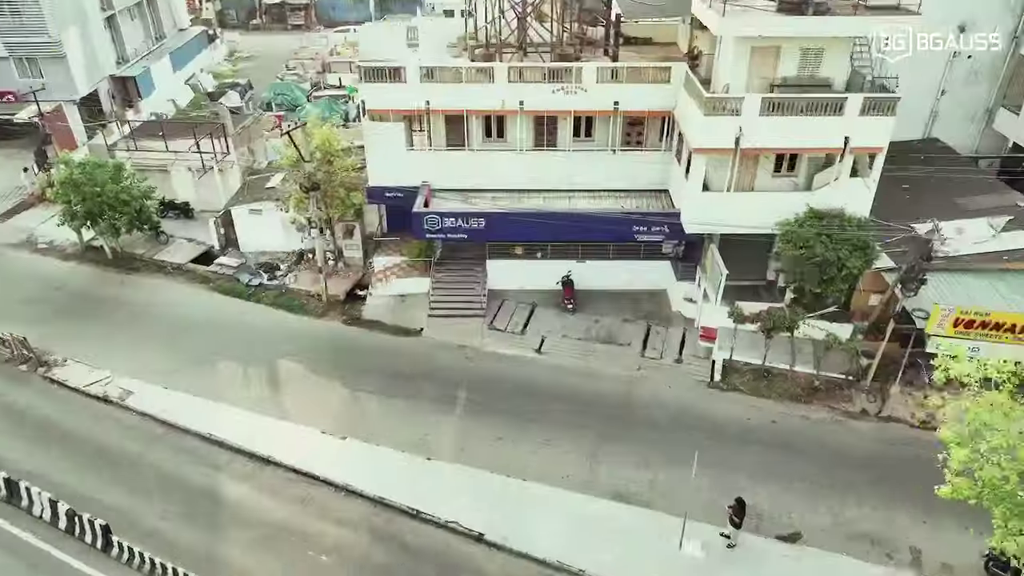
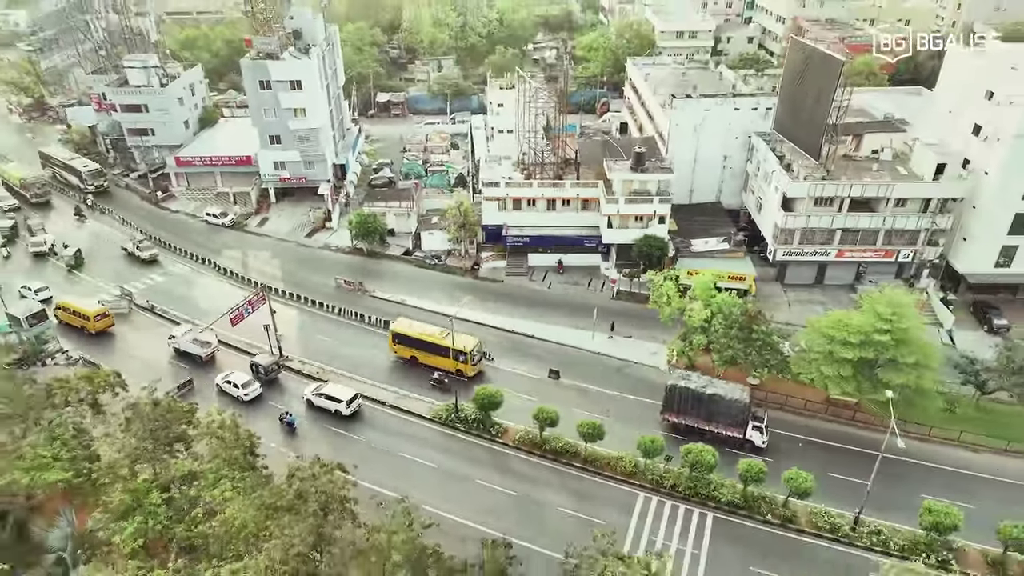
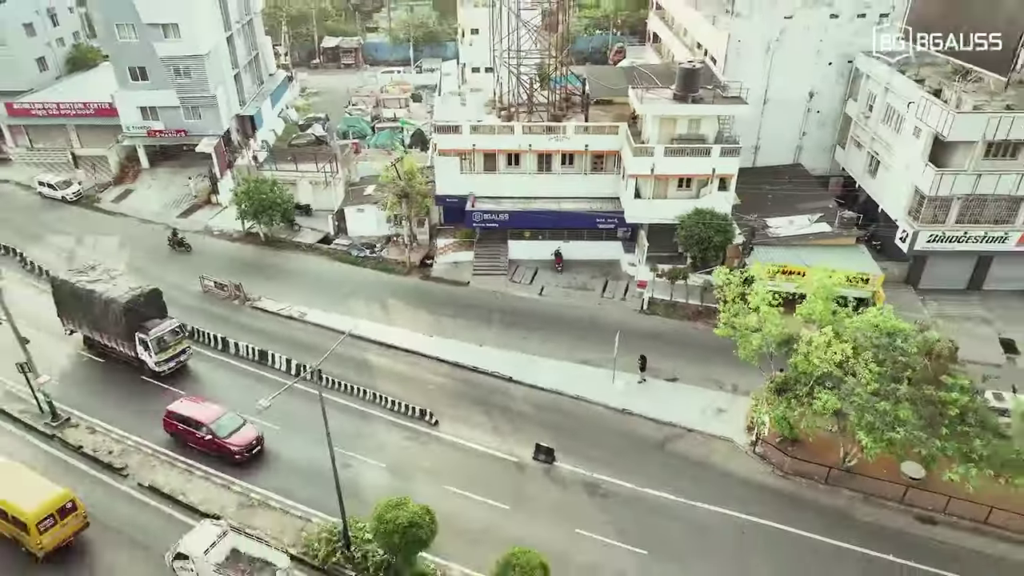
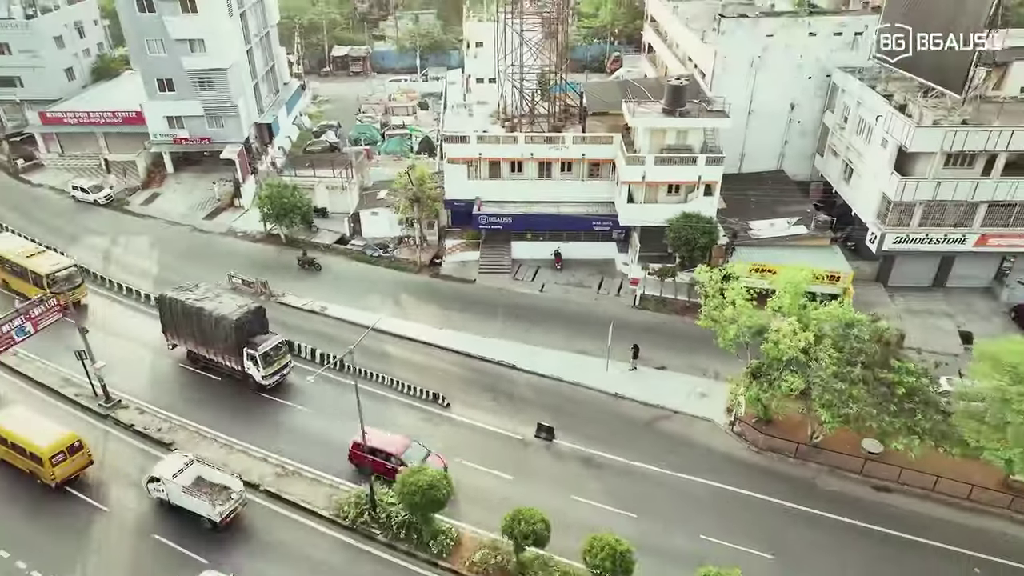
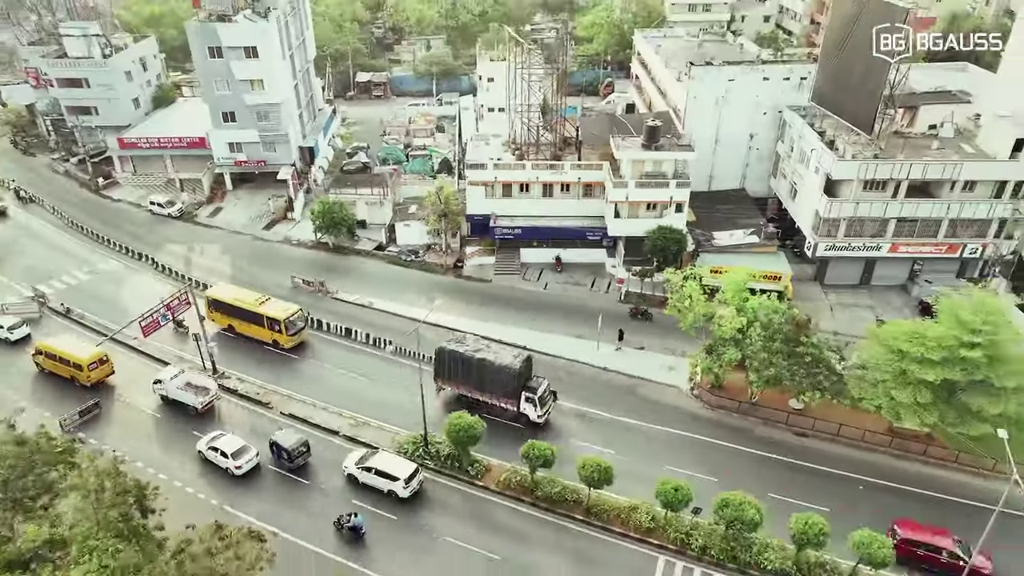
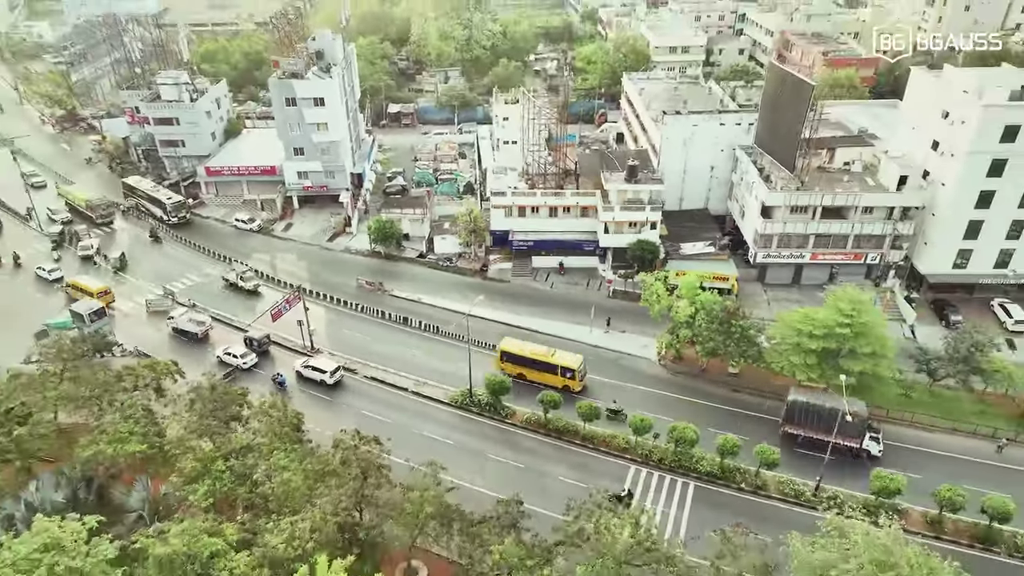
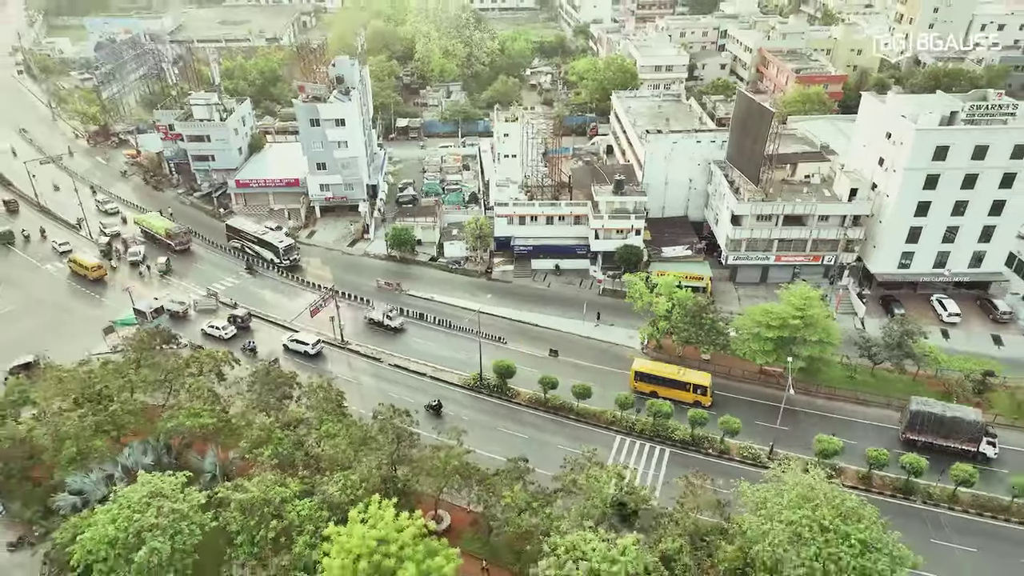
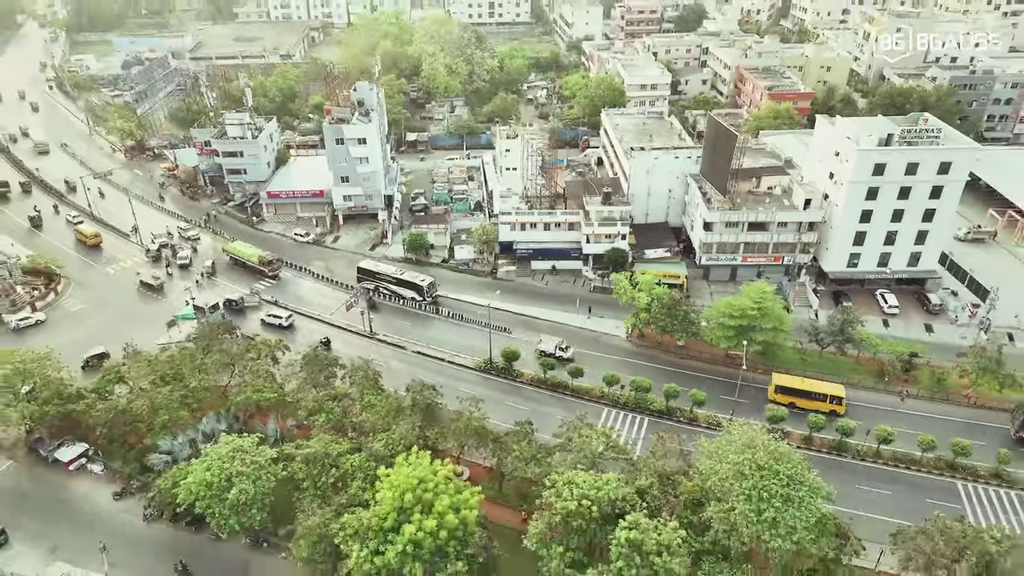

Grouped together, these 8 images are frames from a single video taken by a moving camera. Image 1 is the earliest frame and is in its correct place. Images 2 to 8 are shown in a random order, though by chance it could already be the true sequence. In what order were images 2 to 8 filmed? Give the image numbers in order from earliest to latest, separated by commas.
3, 4, 5, 2, 6, 7, 8
